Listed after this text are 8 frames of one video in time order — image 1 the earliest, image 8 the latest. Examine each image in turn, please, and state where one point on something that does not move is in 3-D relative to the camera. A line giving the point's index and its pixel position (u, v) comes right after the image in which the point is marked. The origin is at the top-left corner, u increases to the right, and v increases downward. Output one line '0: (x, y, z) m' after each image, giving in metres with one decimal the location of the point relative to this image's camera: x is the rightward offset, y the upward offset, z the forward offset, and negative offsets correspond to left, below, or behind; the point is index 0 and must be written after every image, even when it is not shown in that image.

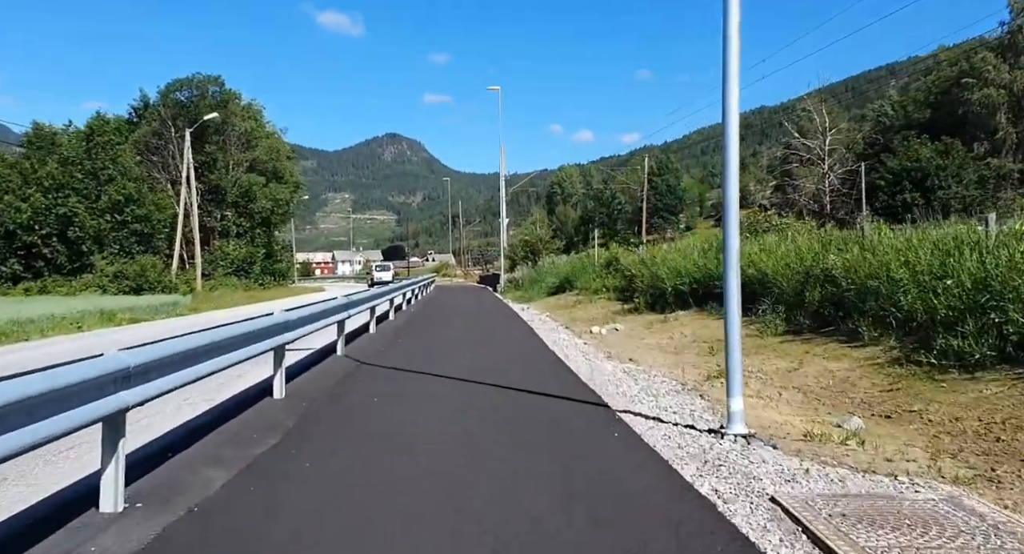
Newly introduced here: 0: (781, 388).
0: (+3.5, -1.4, +8.8) m
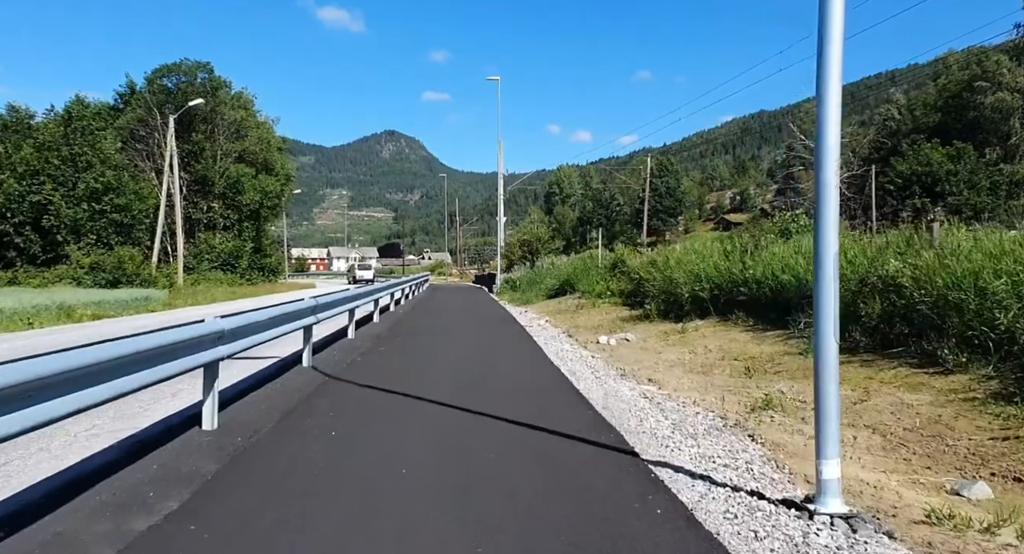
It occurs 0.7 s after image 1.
0: (+3.4, -1.5, +6.9) m
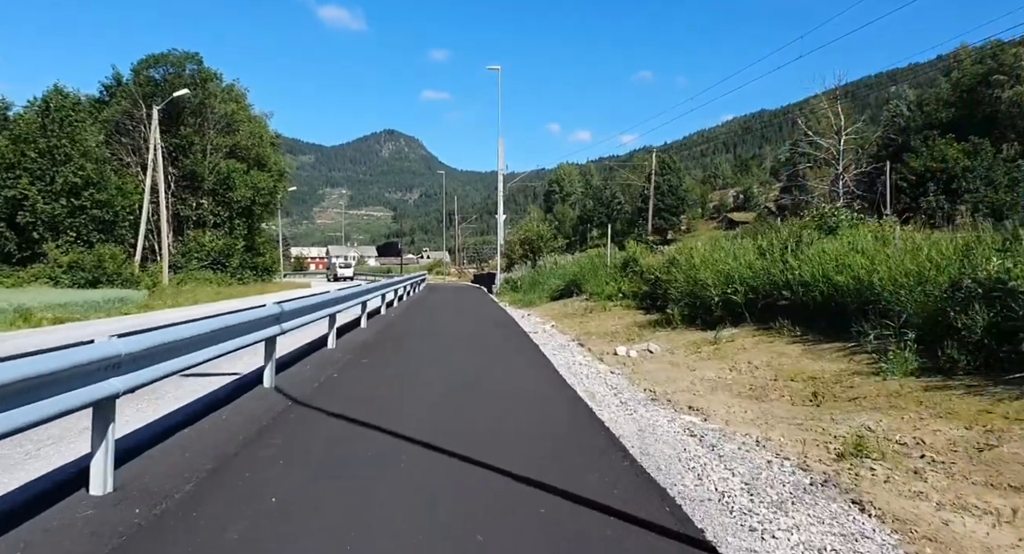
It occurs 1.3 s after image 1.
0: (+3.5, -1.6, +4.9) m
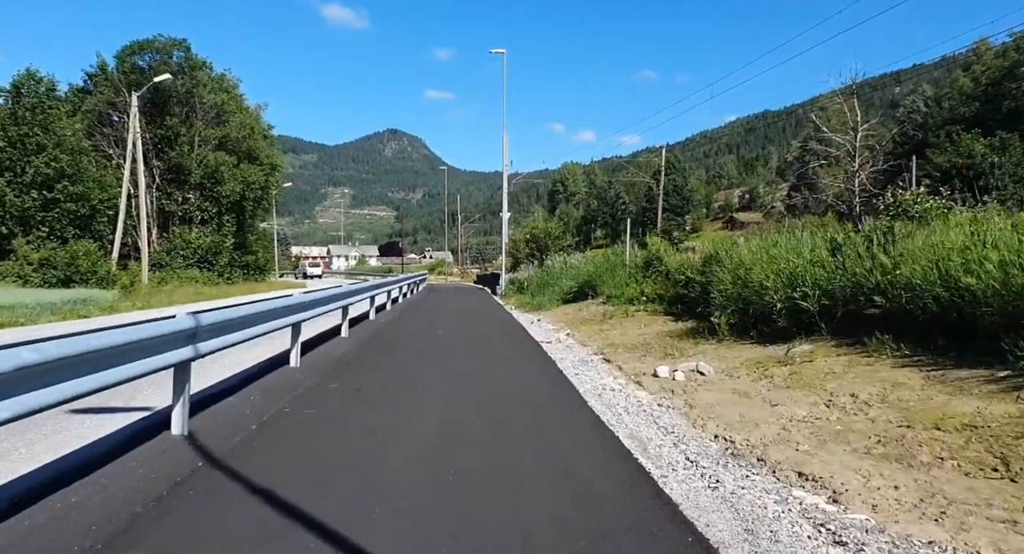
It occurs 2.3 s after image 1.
0: (+3.7, -1.6, +2.2) m
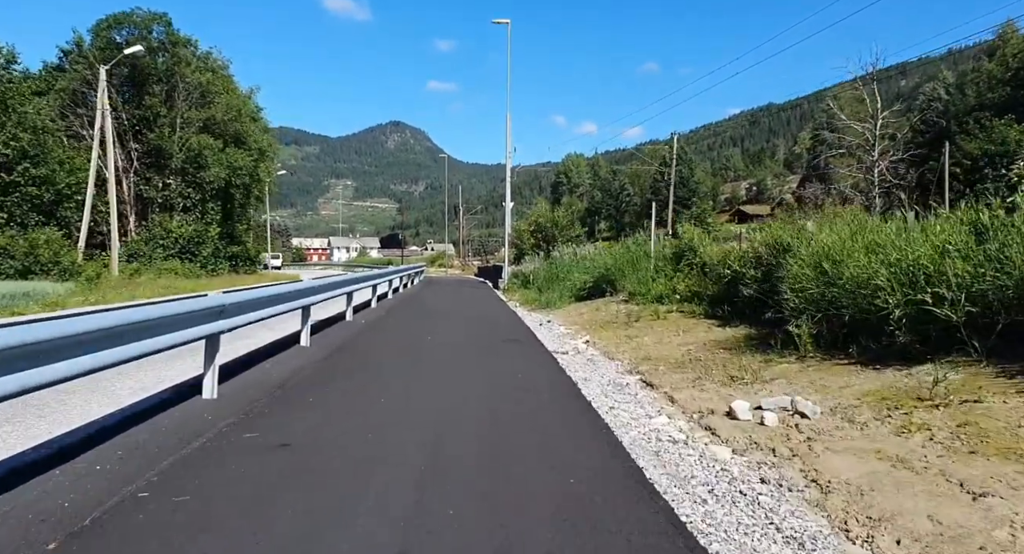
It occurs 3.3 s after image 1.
0: (+3.7, -1.6, -1.0) m
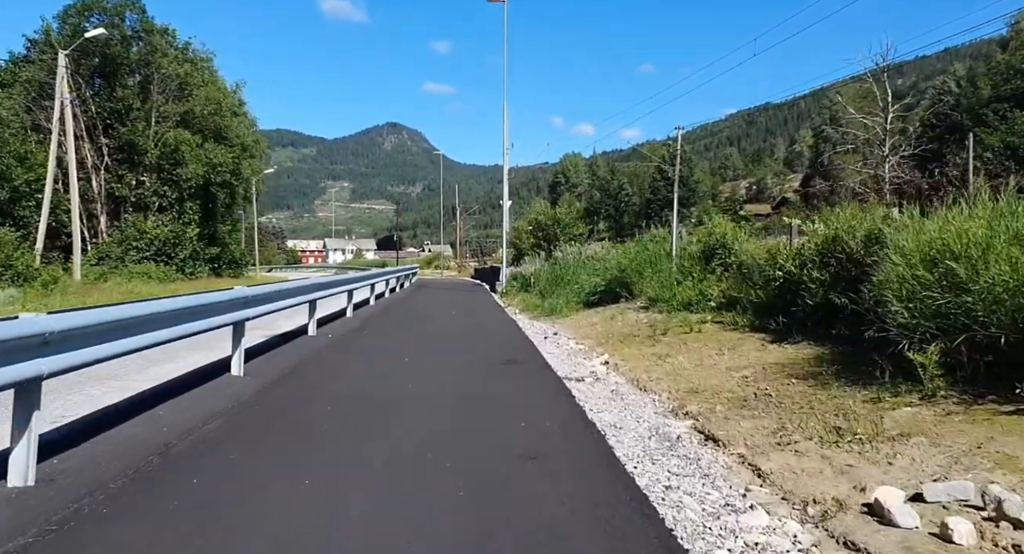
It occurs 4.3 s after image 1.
0: (+3.8, -1.6, -3.8) m
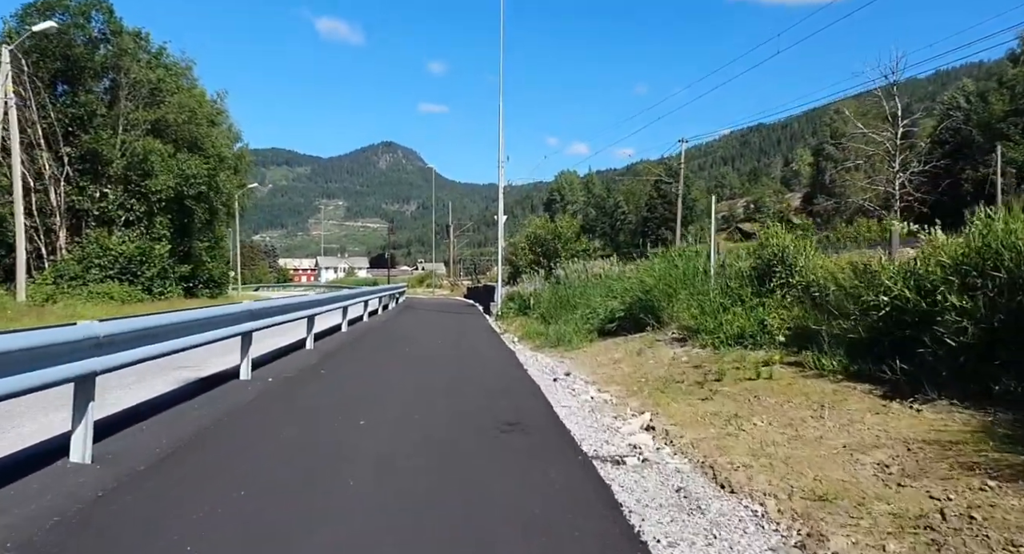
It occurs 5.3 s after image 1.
0: (+3.9, -1.5, -7.0) m
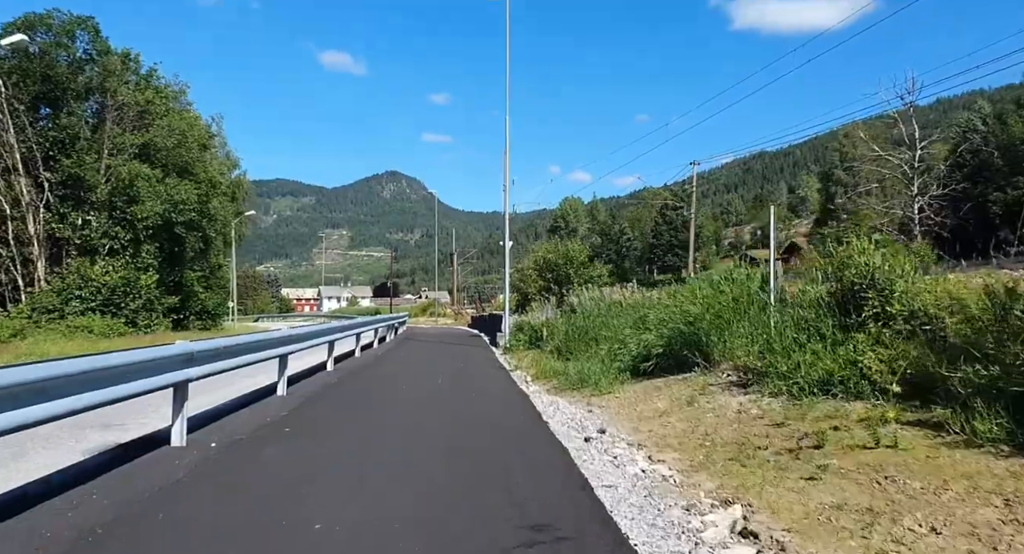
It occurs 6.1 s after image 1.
0: (+4.0, -1.1, -9.5) m
